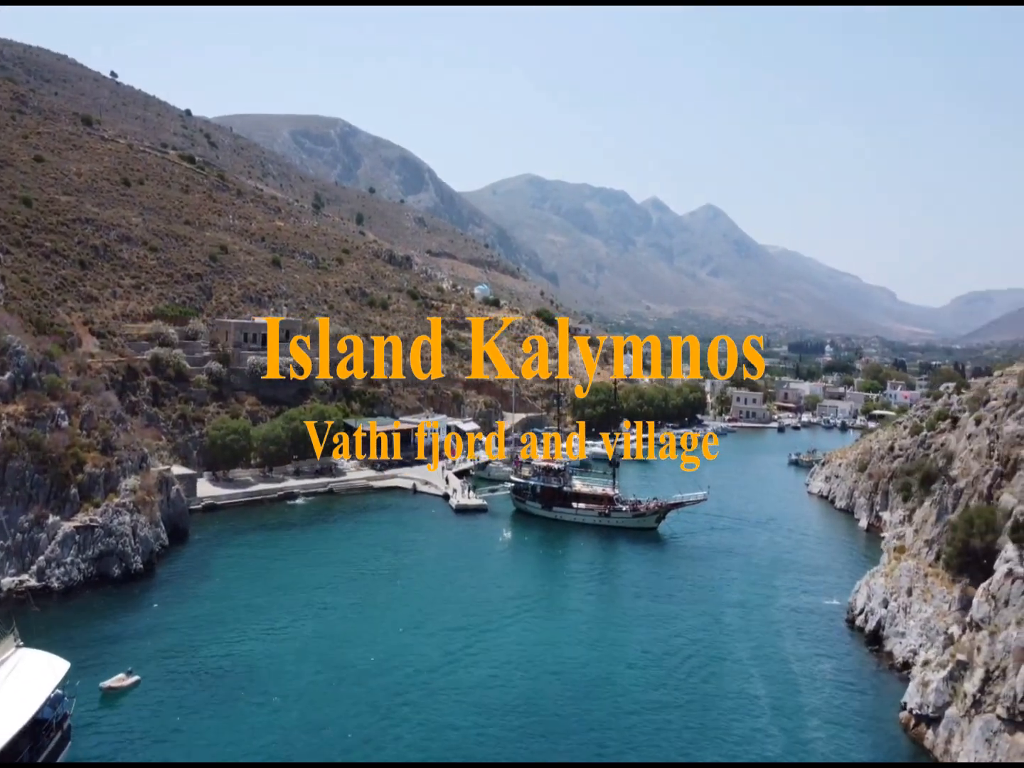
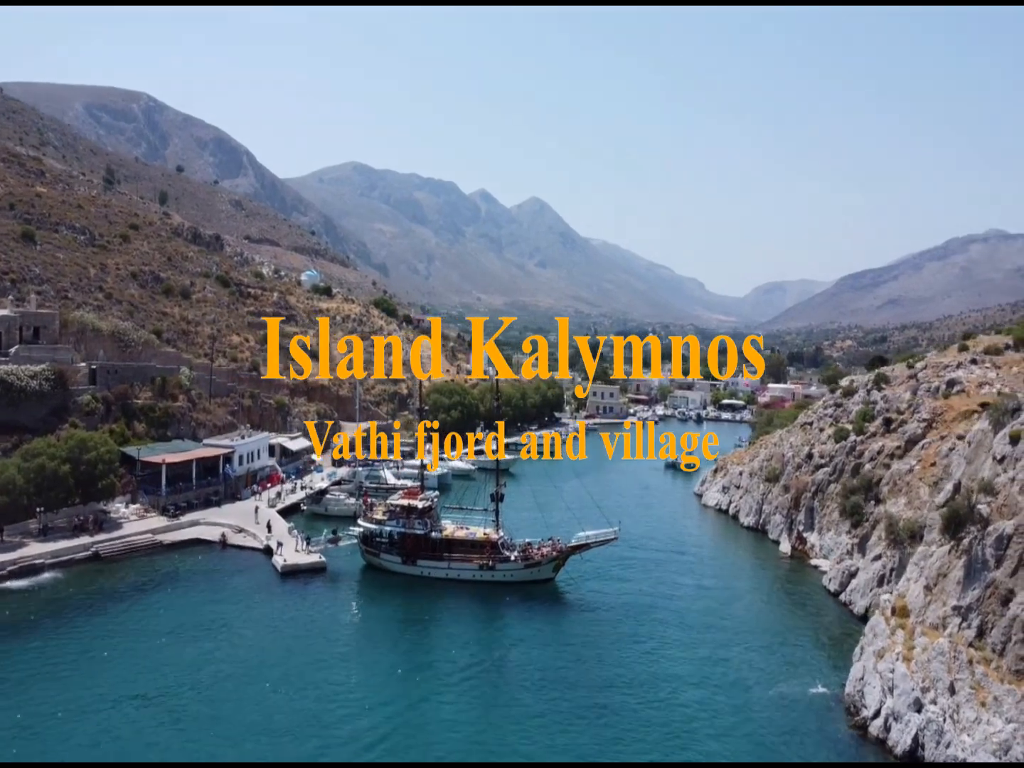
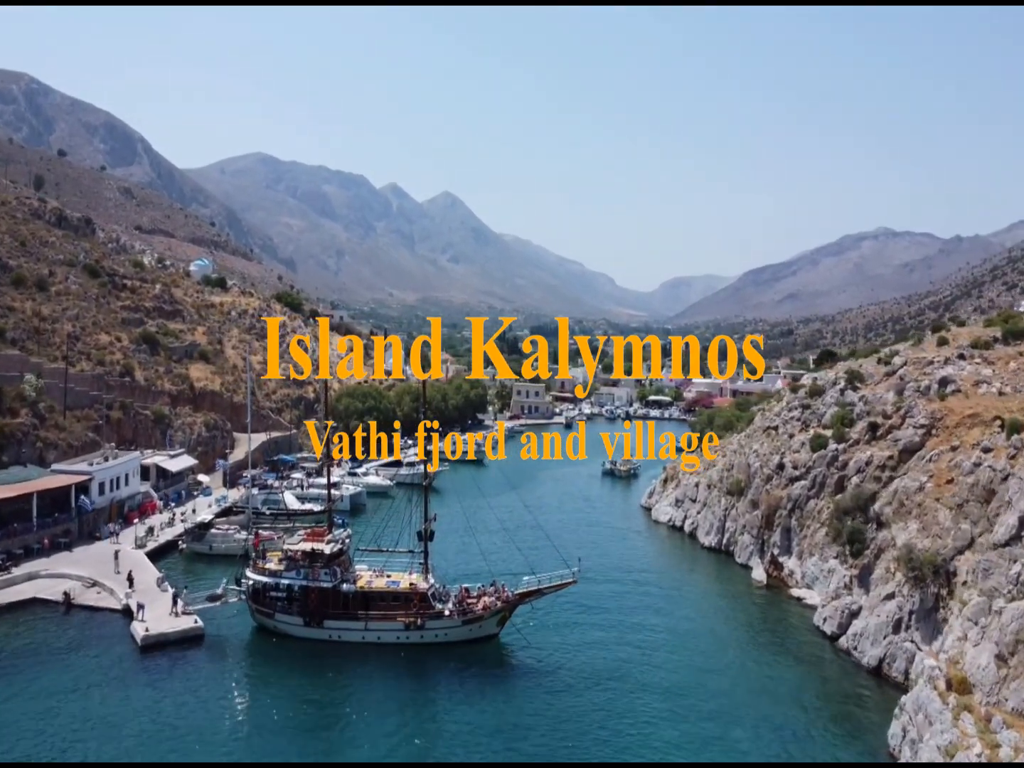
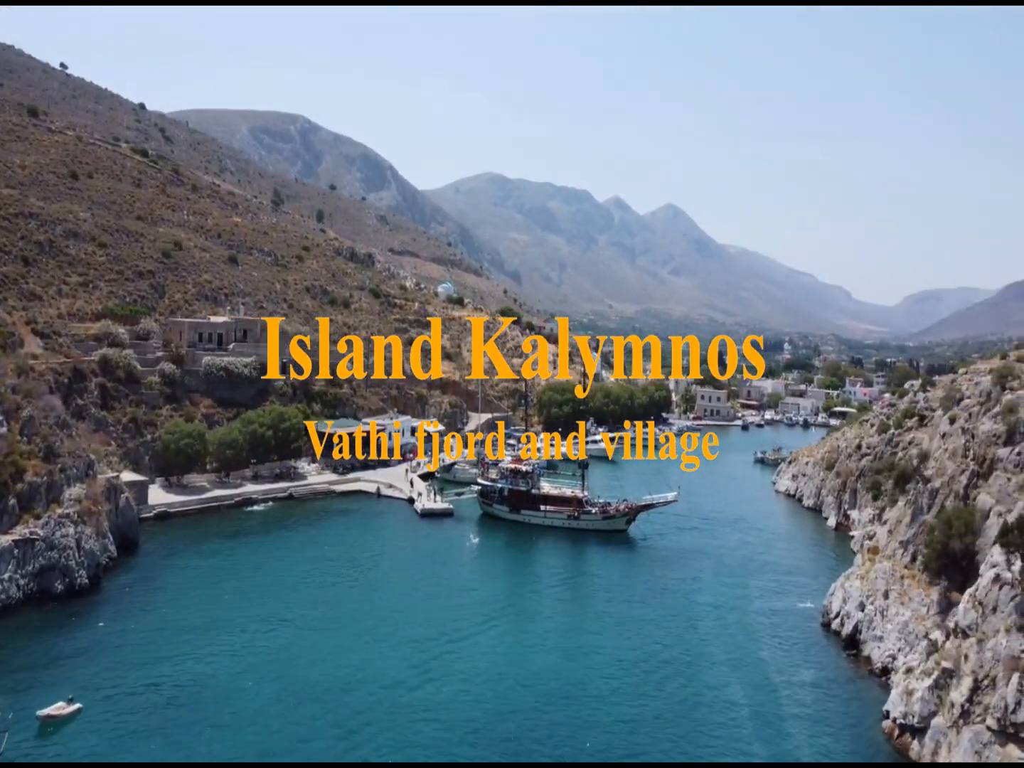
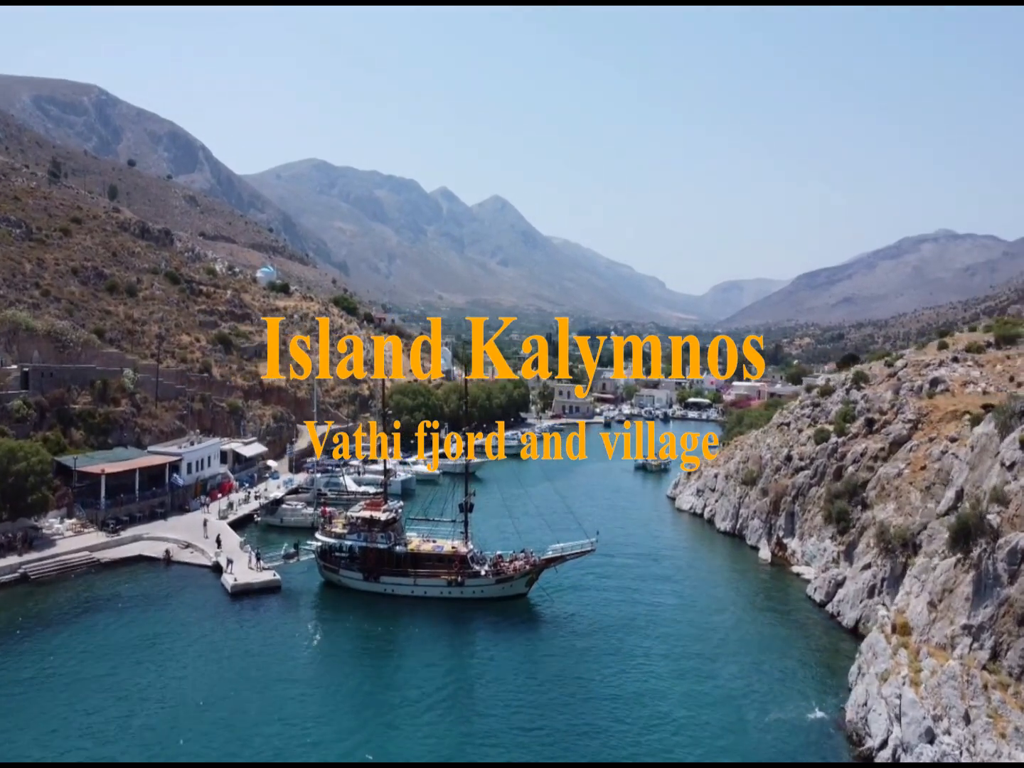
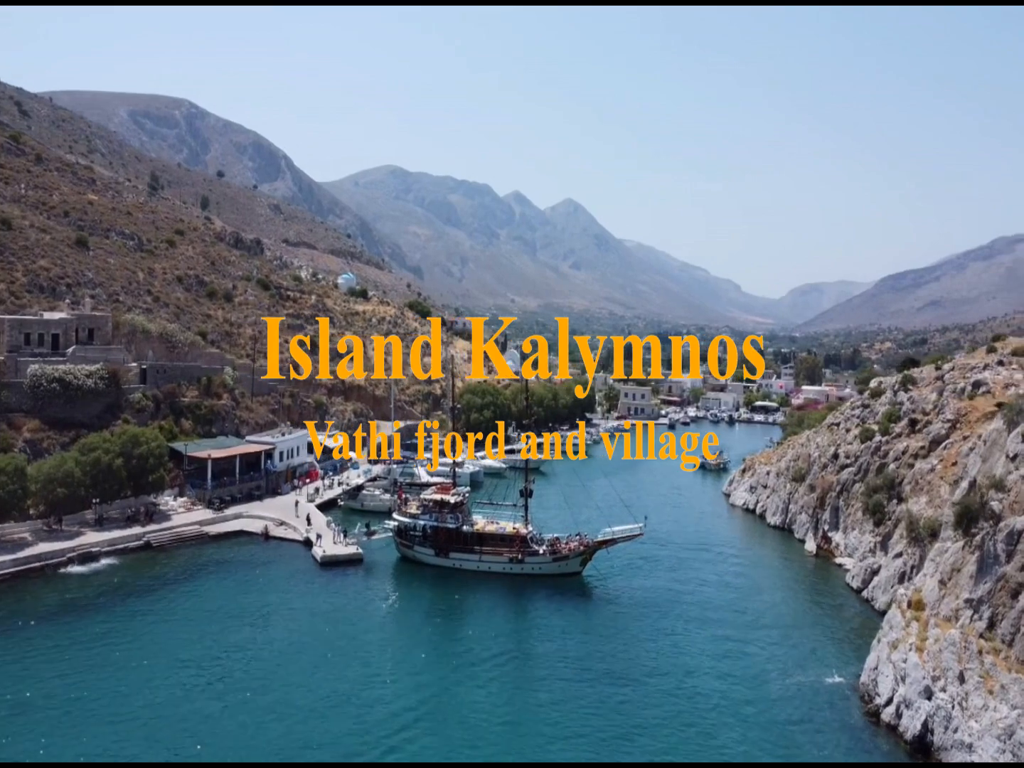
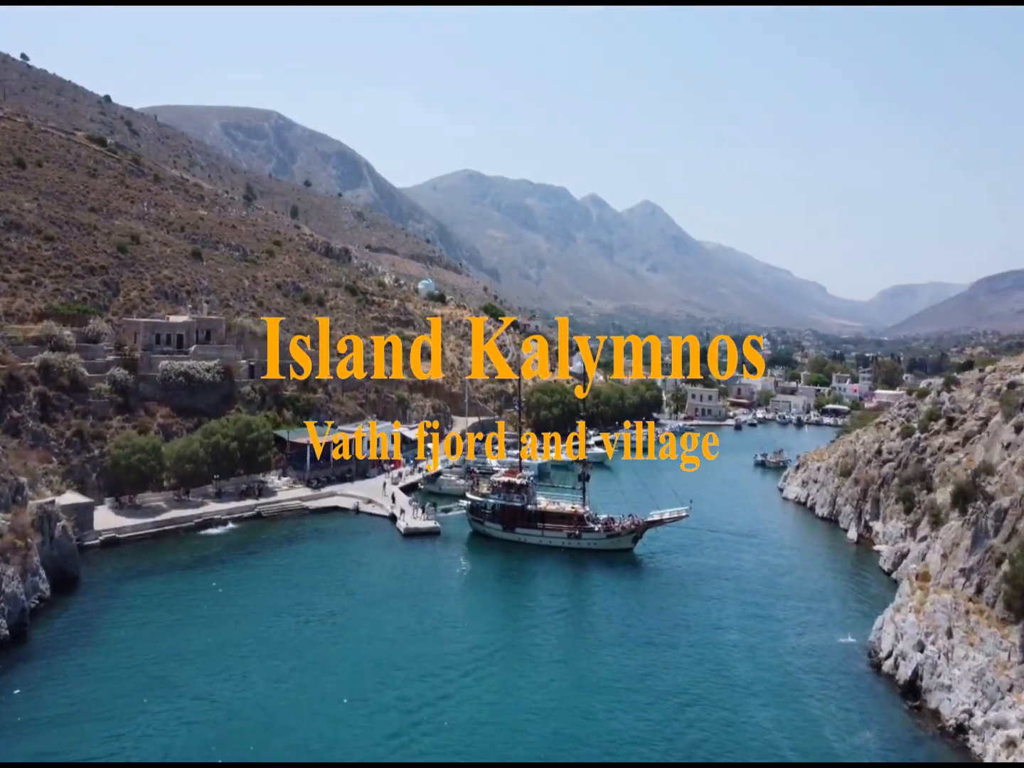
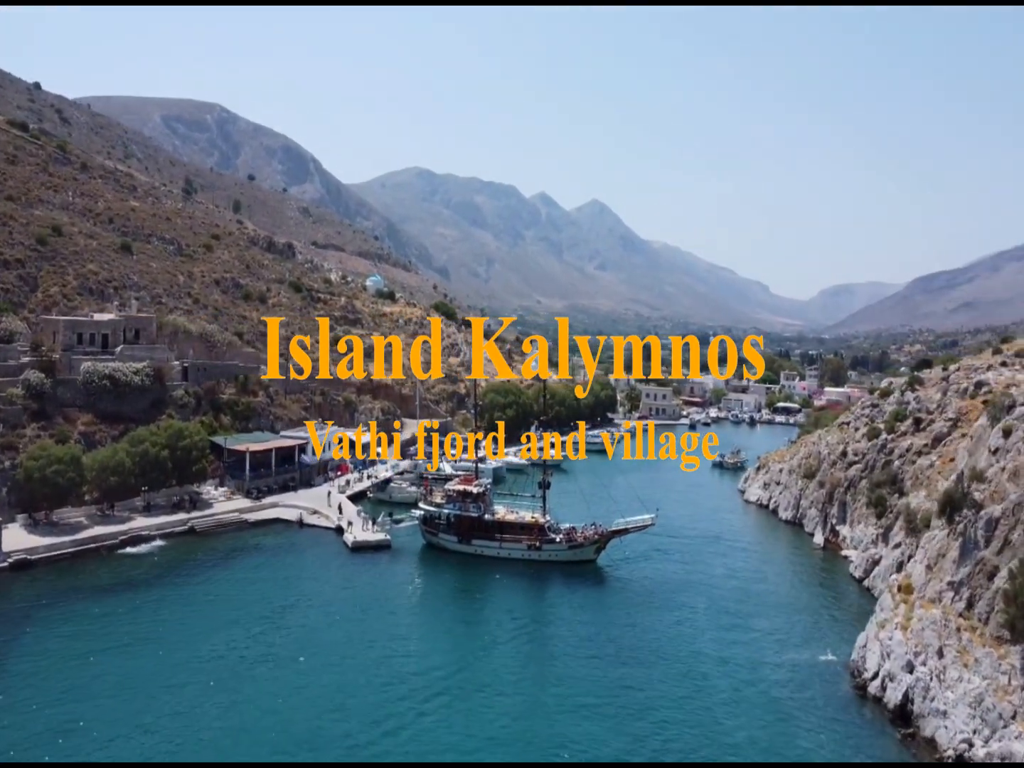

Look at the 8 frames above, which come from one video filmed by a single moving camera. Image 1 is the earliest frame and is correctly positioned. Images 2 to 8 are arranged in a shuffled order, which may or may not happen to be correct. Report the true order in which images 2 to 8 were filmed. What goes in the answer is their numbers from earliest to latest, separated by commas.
4, 7, 8, 6, 2, 5, 3
